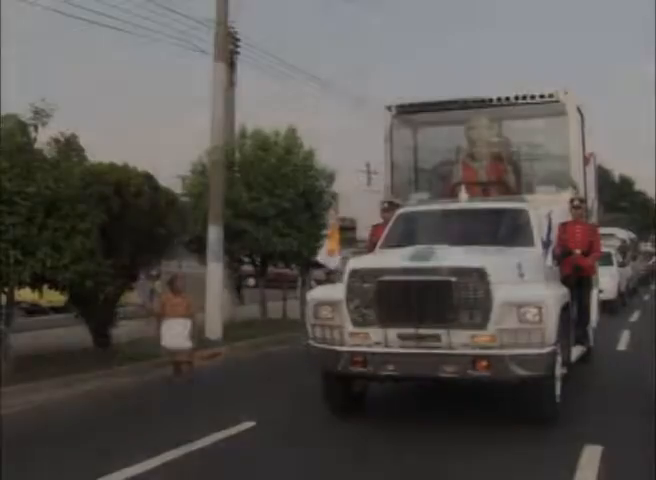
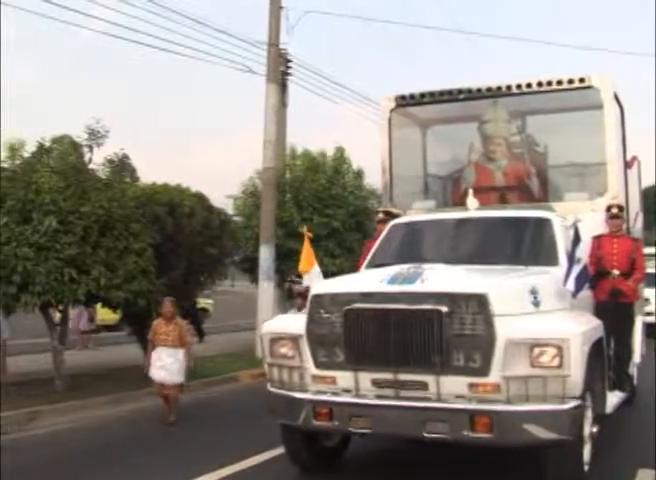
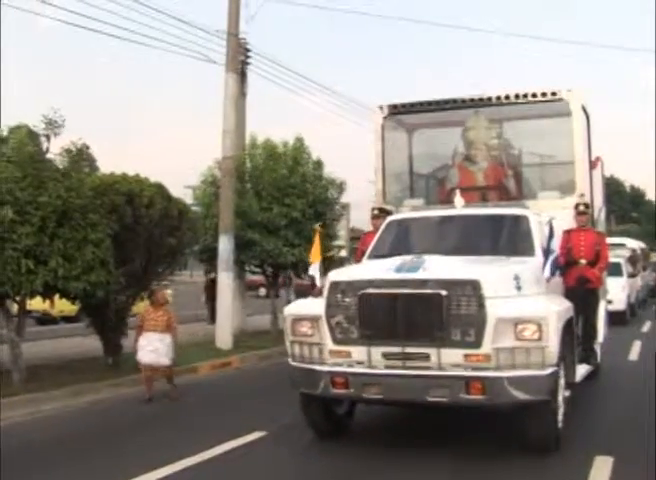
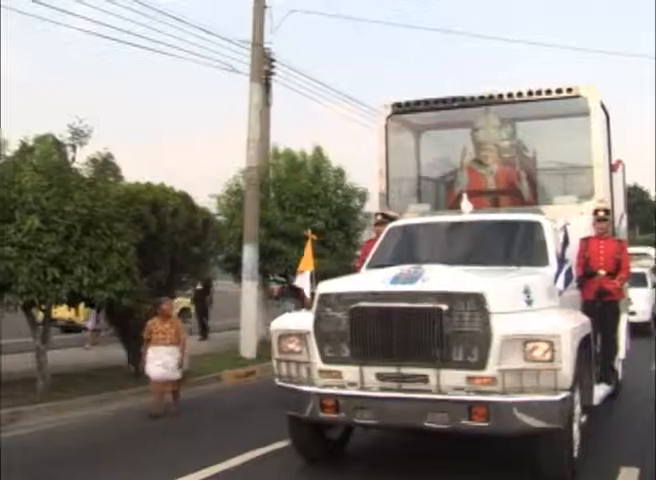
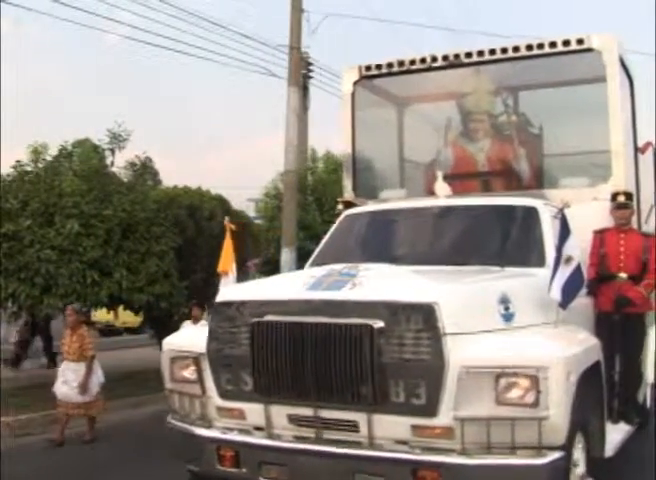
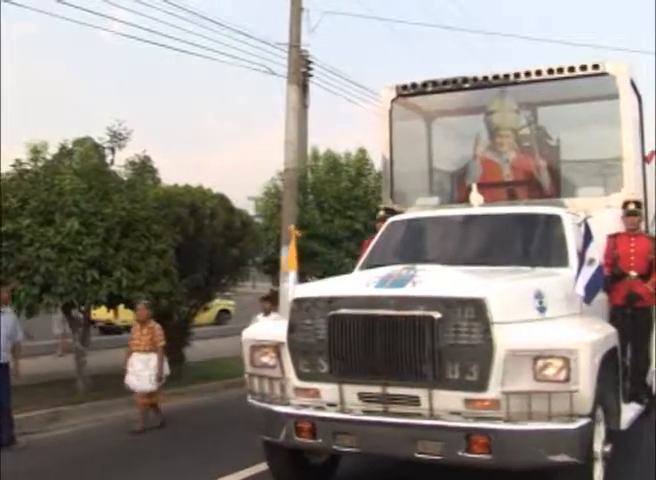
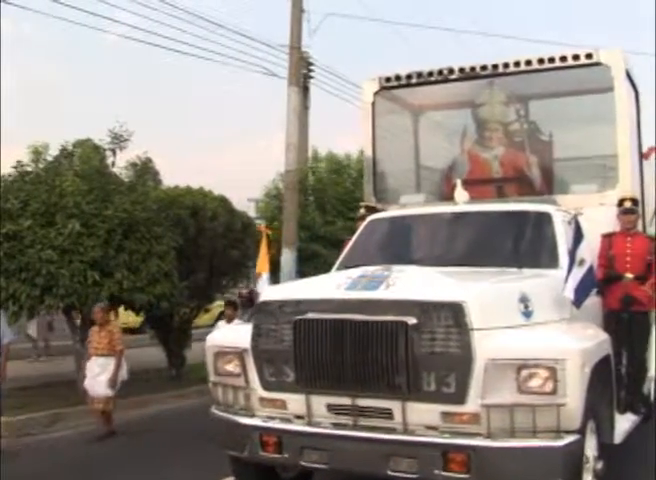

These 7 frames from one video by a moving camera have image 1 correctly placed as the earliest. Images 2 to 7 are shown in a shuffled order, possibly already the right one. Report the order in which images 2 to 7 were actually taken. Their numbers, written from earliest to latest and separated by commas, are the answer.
3, 4, 2, 6, 7, 5
